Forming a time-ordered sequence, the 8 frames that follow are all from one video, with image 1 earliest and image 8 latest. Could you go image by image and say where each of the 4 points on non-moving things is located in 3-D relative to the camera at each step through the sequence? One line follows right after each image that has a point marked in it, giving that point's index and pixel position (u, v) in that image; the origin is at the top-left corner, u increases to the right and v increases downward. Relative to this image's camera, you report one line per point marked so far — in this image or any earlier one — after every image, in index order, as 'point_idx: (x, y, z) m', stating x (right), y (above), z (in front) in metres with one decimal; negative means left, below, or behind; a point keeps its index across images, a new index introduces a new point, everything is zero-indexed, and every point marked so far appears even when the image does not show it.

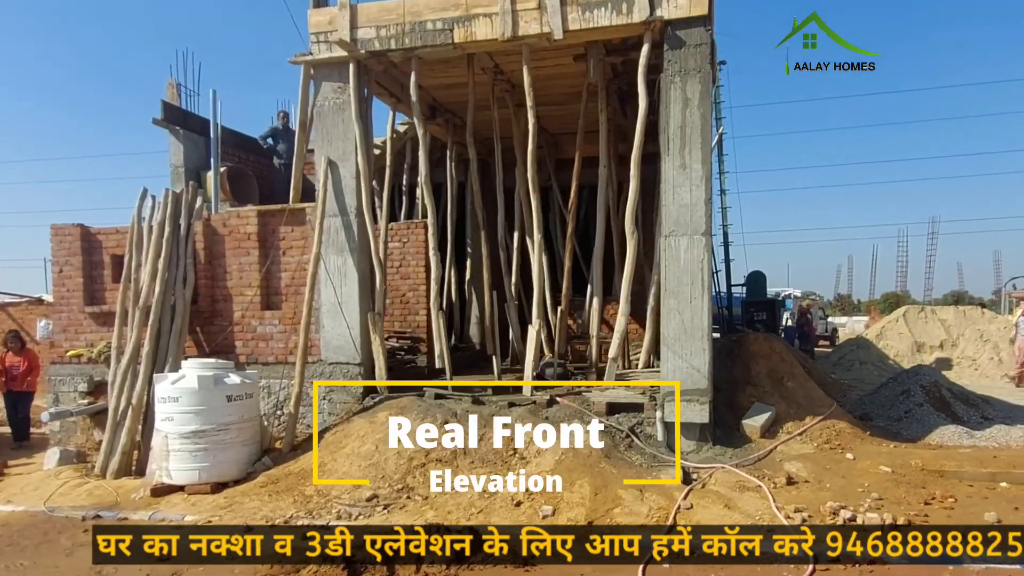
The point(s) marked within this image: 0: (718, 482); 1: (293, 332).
0: (+1.6, -1.5, +5.2) m
1: (-2.2, -0.5, +6.9) m
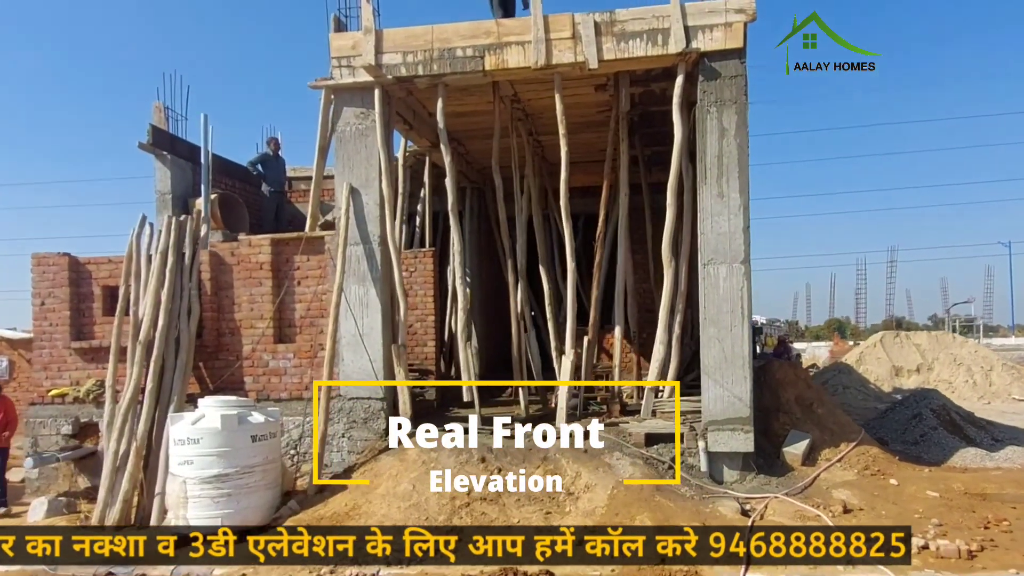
0: (+2.0, -1.7, +5.1) m
1: (-2.0, -0.8, +6.6) m
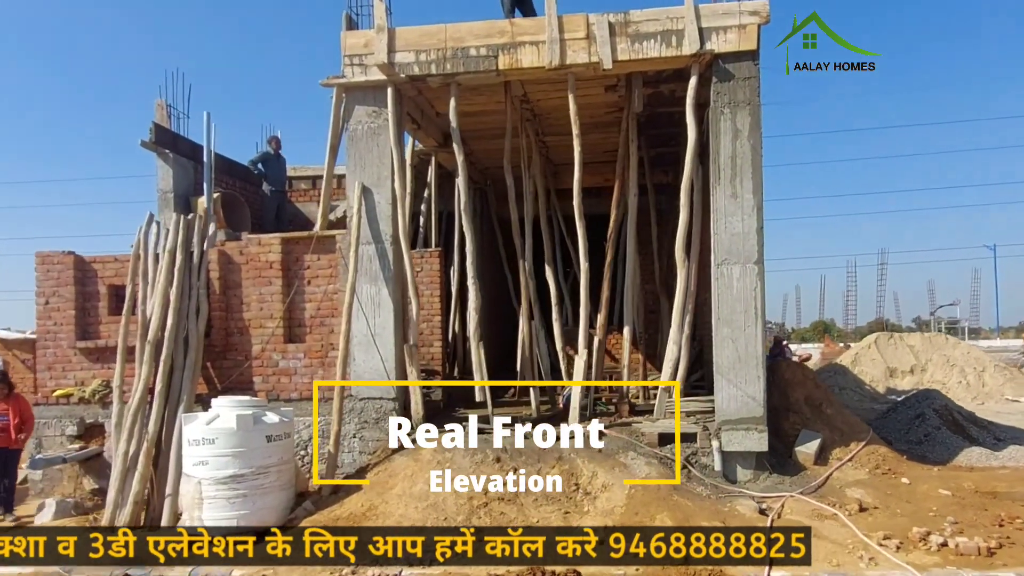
0: (+2.1, -1.7, +5.1) m
1: (-1.8, -0.8, +6.5) m
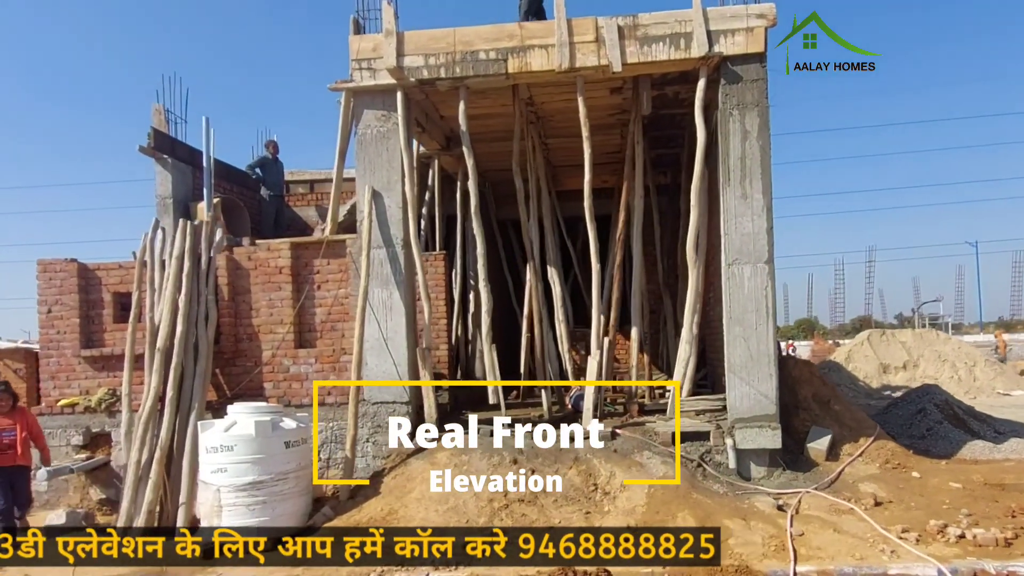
0: (+2.3, -1.7, +5.2) m
1: (-1.7, -0.8, +6.5) m
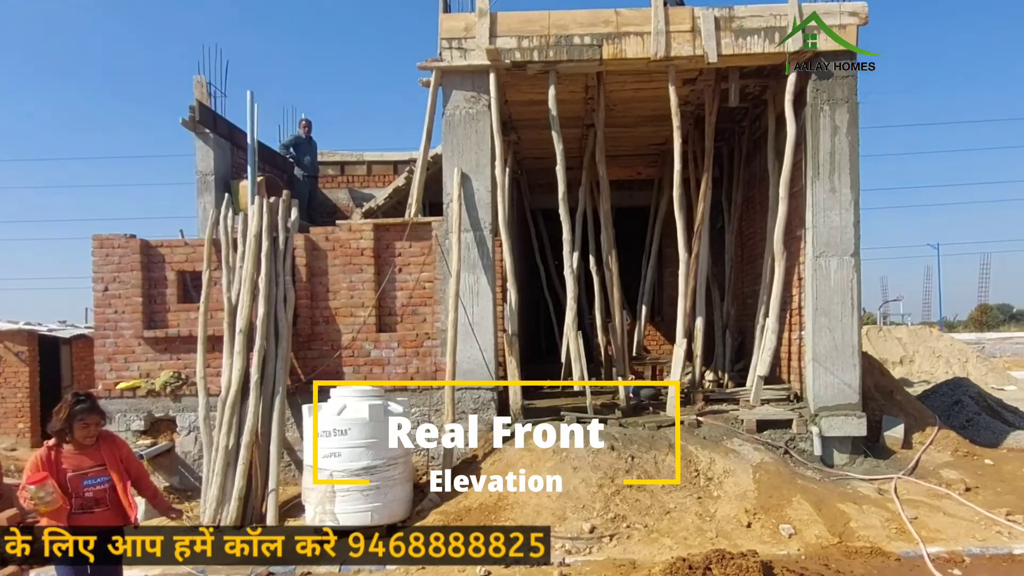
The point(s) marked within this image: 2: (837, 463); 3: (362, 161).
0: (+3.2, -1.6, +5.4) m
1: (-0.9, -0.6, +6.4) m
2: (+2.9, -1.6, +6.1) m
3: (-2.3, +2.0, +10.5) m
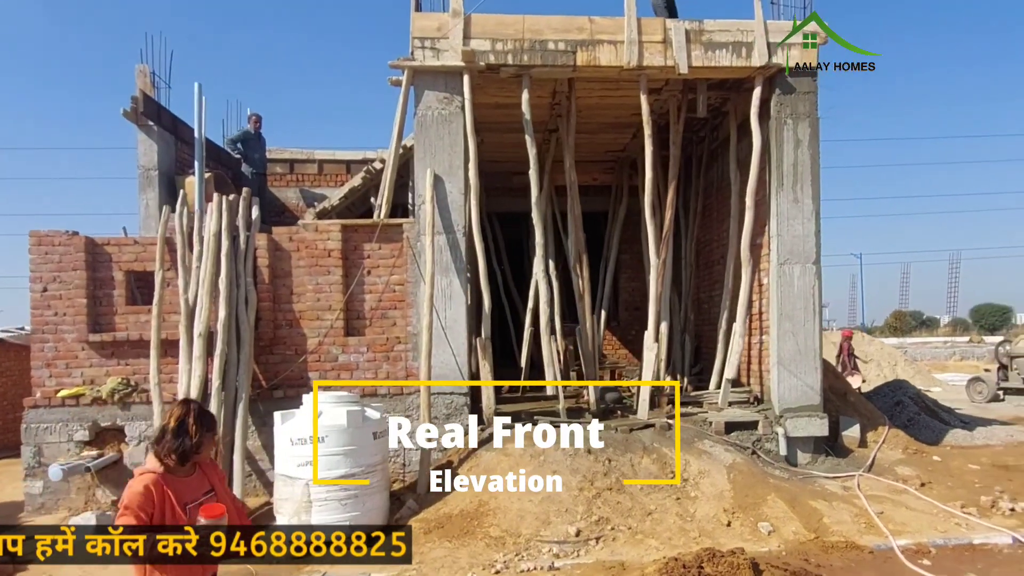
0: (+3.0, -1.7, +5.6) m
1: (-1.2, -0.7, +6.2) m
2: (+2.7, -1.6, +6.3) m
3: (-3.0, +1.9, +10.2) m
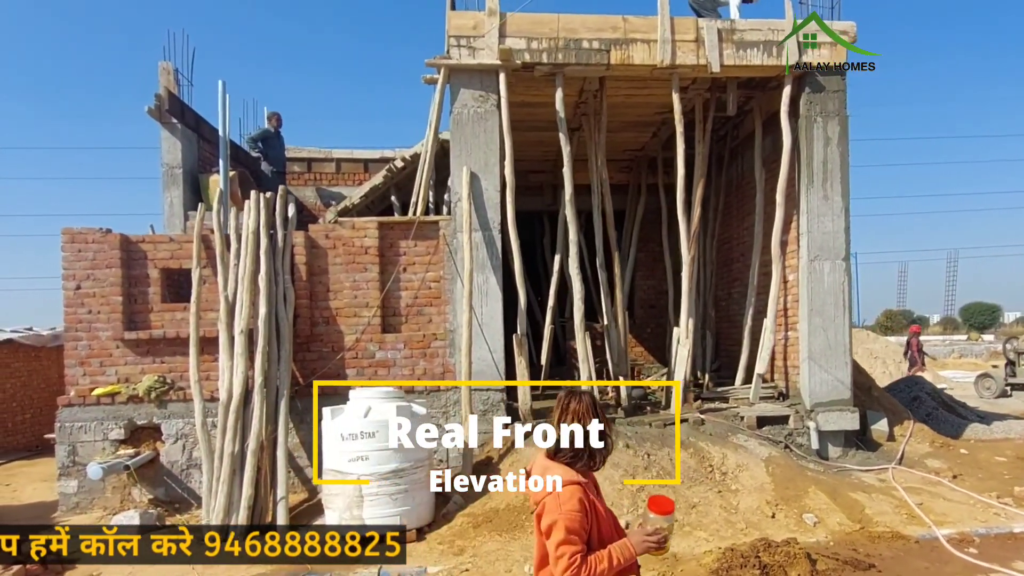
0: (+3.3, -1.6, +5.7) m
1: (-0.8, -0.6, +6.2) m
2: (+3.0, -1.6, +6.4) m
3: (-2.7, +1.9, +10.2) m
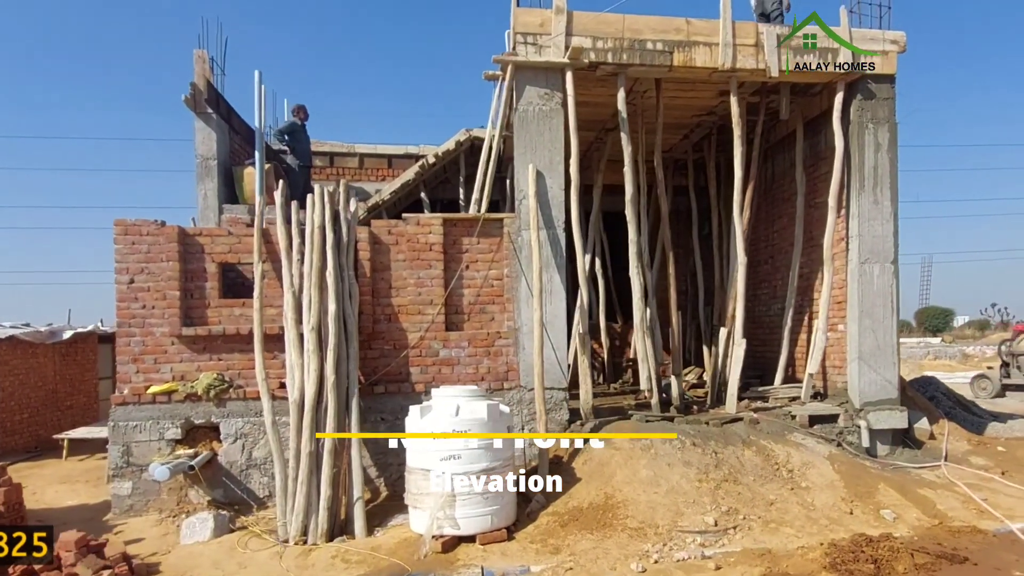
0: (+3.9, -1.6, +6.0) m
1: (-0.3, -0.6, +6.2) m
2: (+3.6, -1.6, +6.6) m
3: (-2.3, +2.0, +10.1) m
